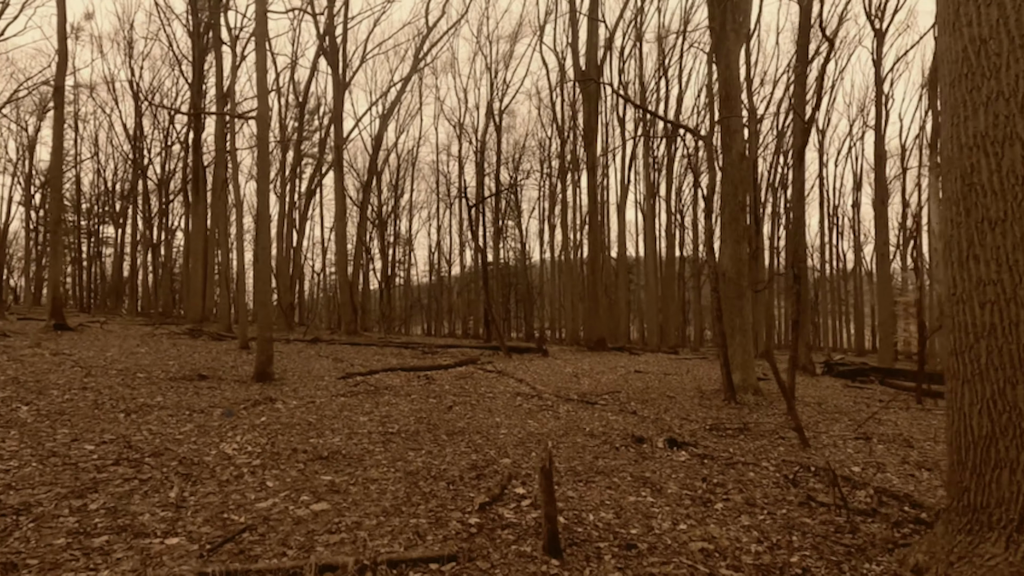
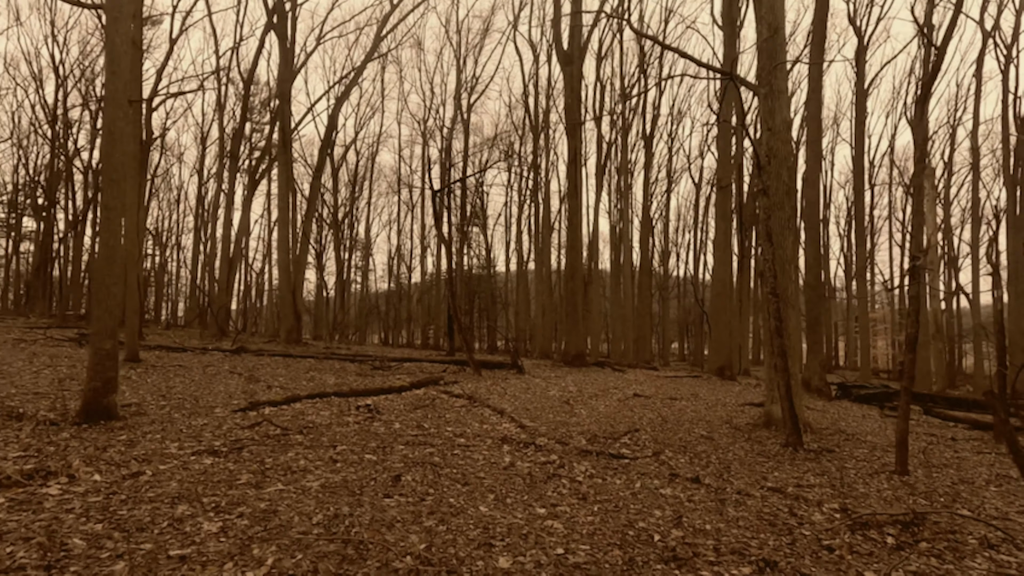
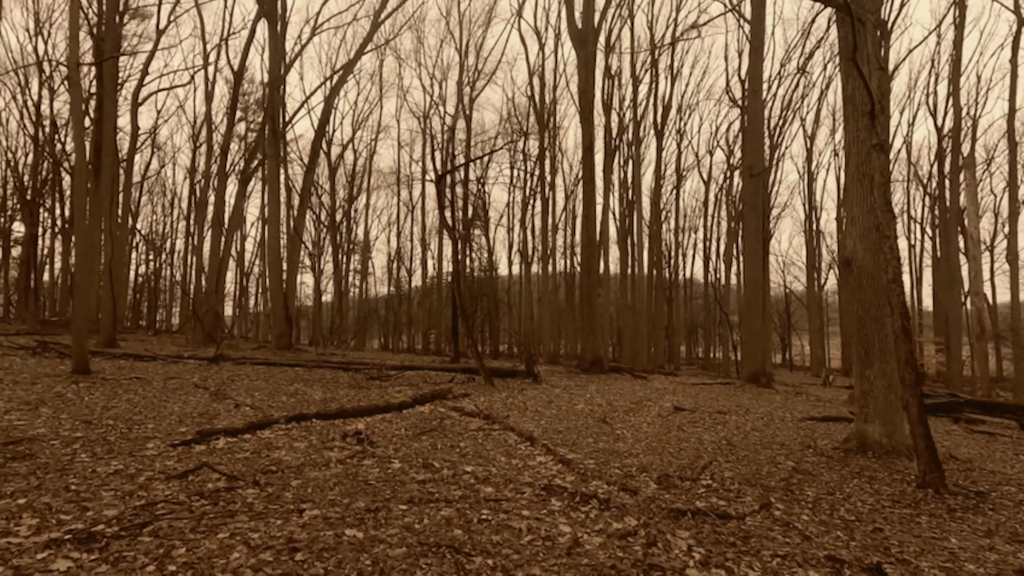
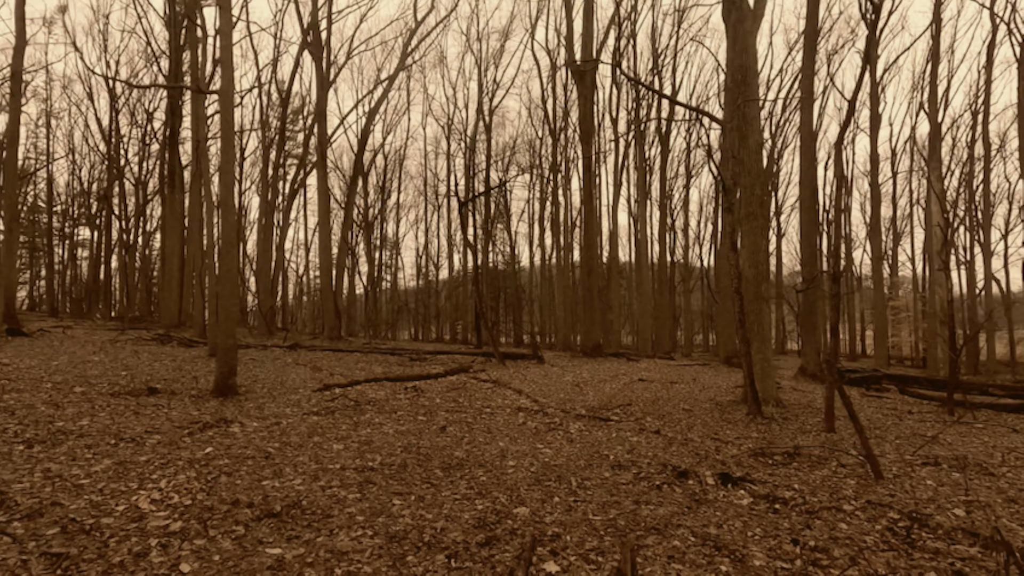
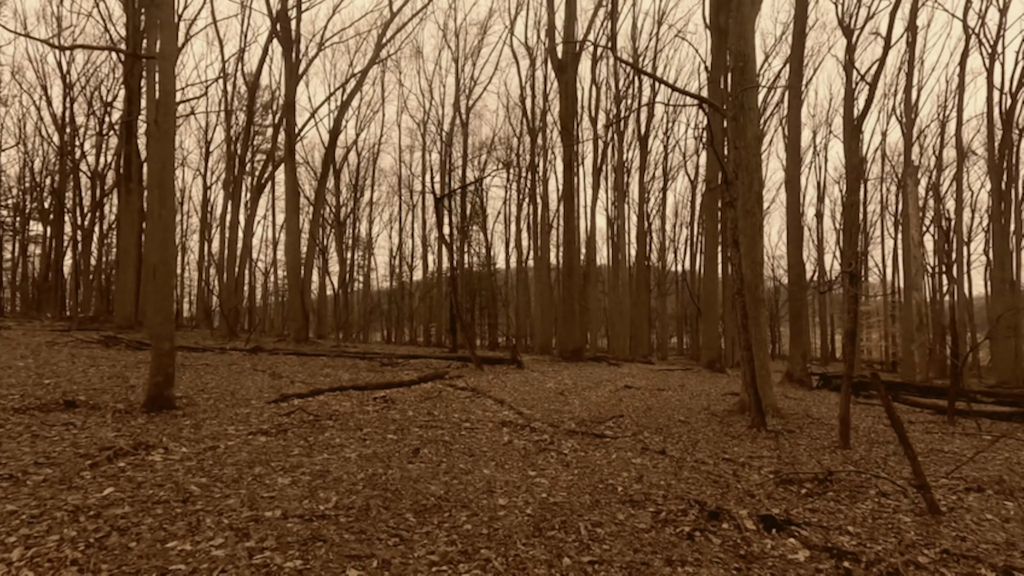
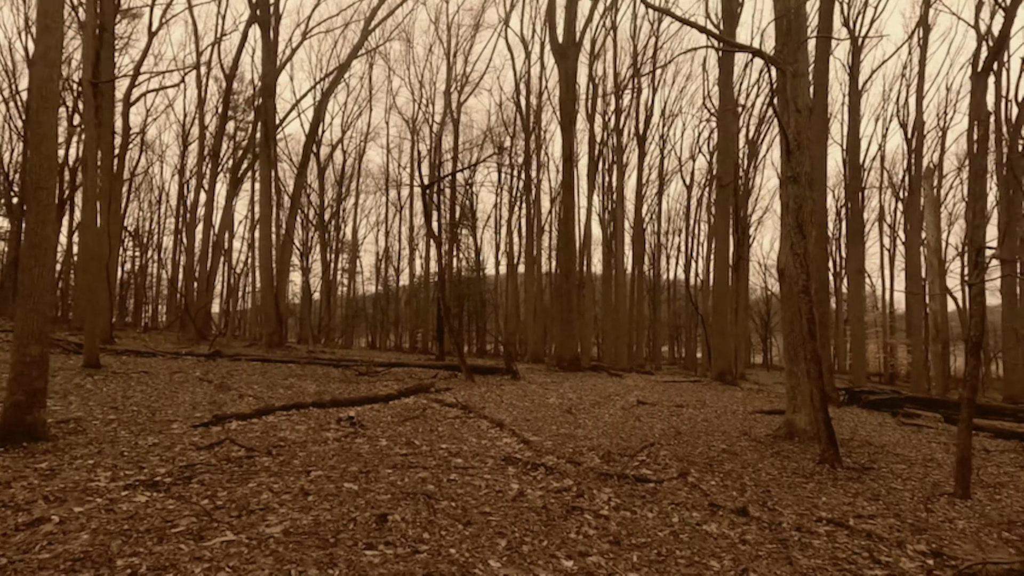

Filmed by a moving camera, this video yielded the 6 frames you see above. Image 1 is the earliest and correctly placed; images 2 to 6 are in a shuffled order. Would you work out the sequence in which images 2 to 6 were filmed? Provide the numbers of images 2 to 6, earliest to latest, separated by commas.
4, 5, 2, 6, 3
